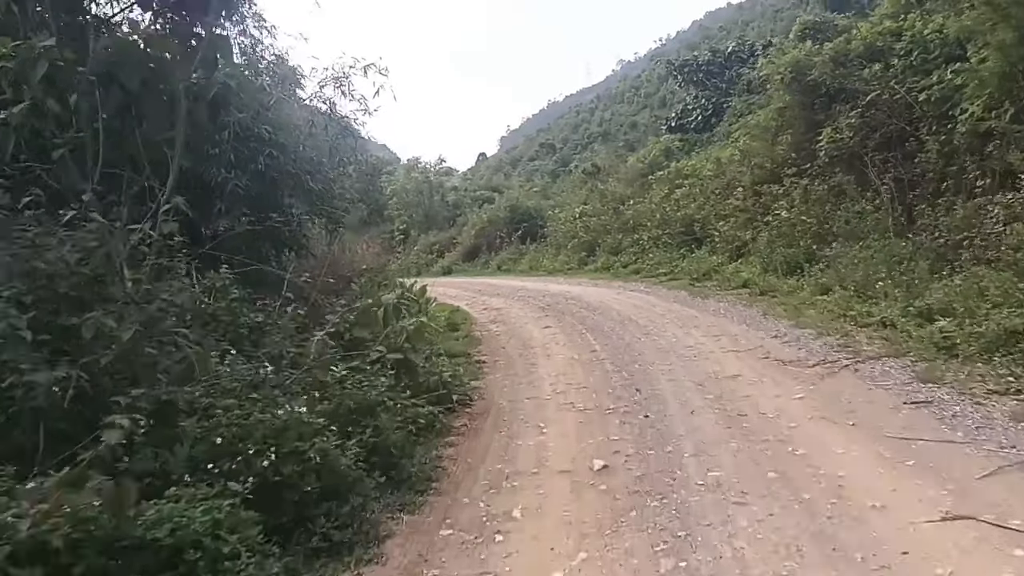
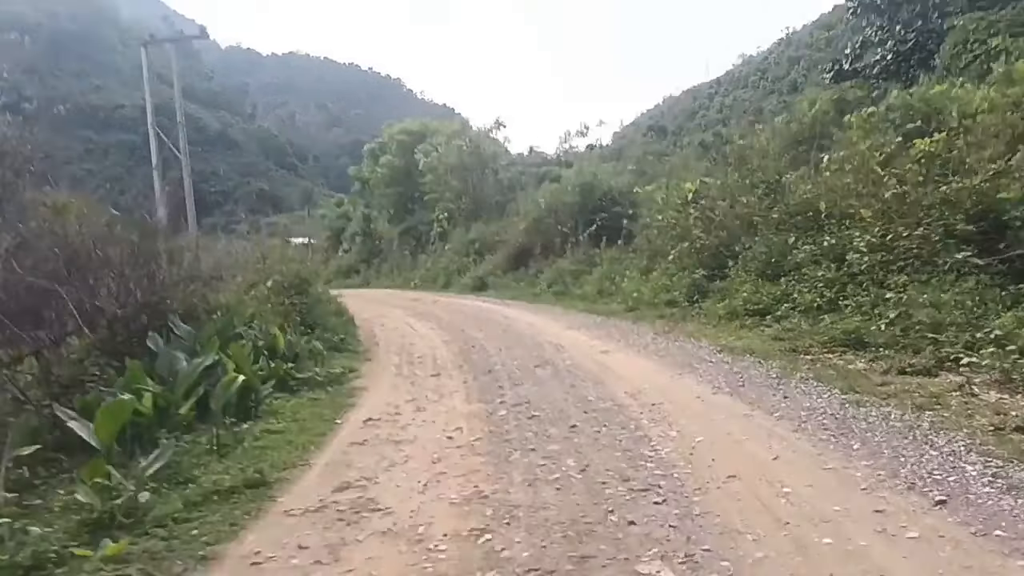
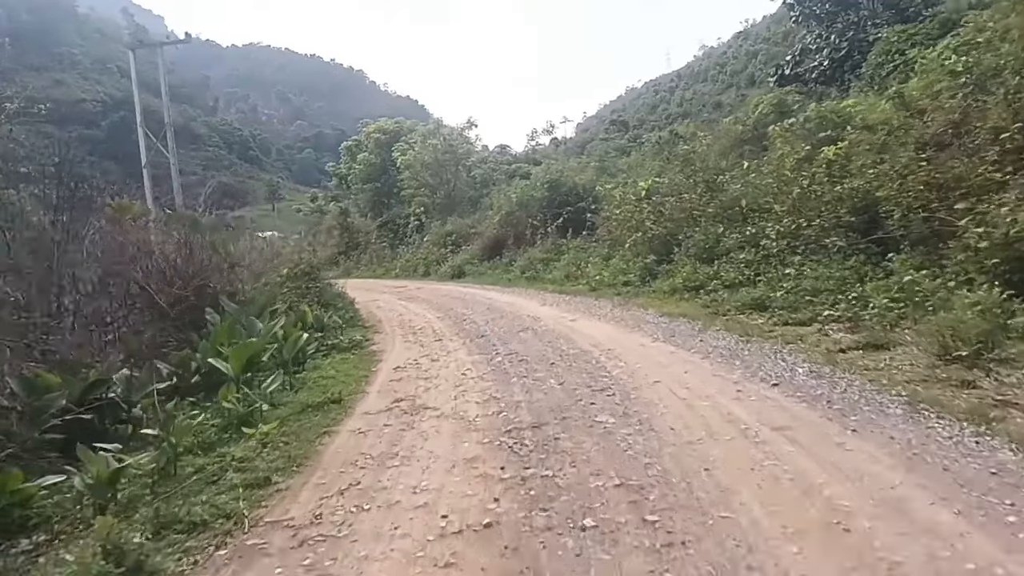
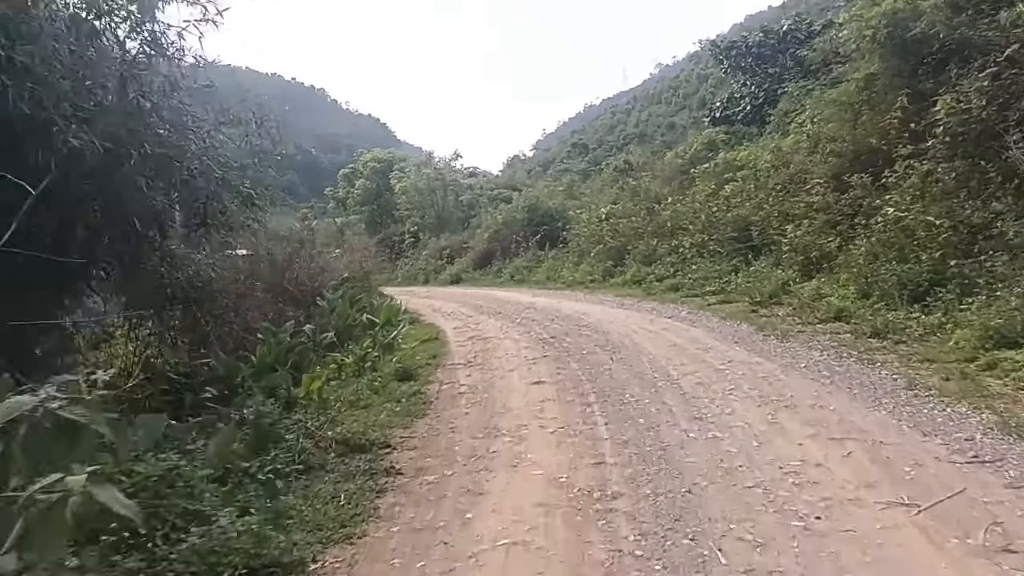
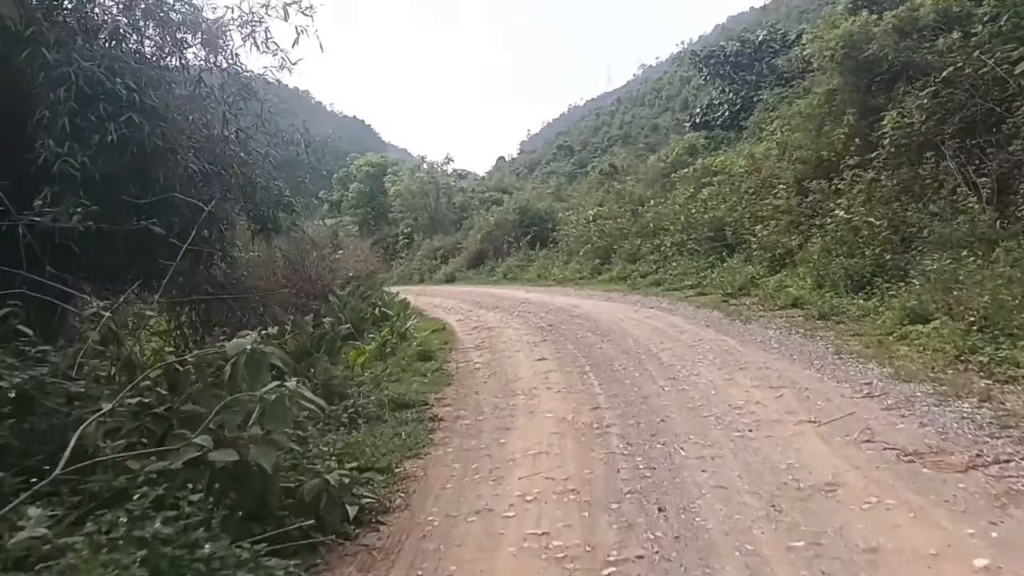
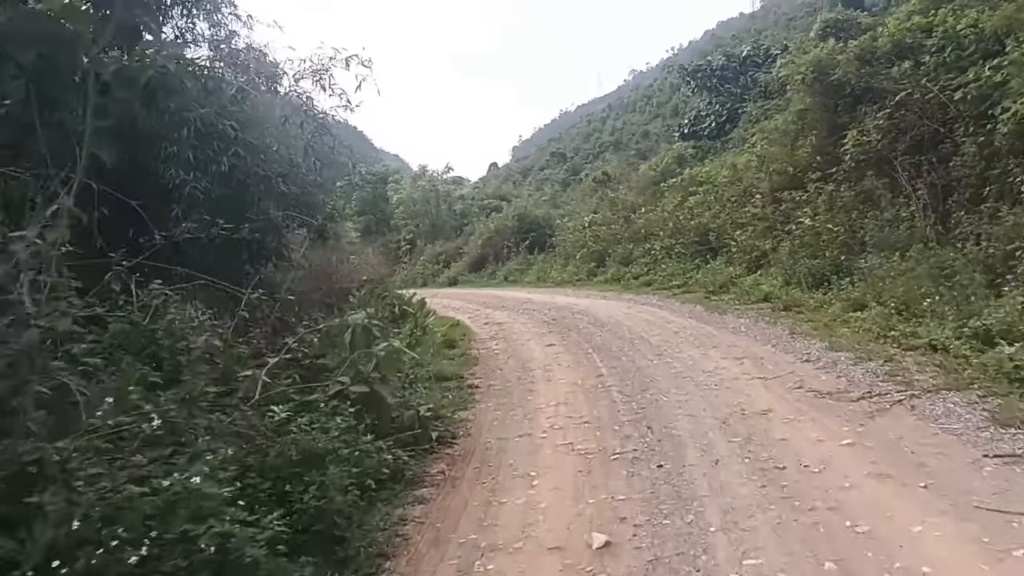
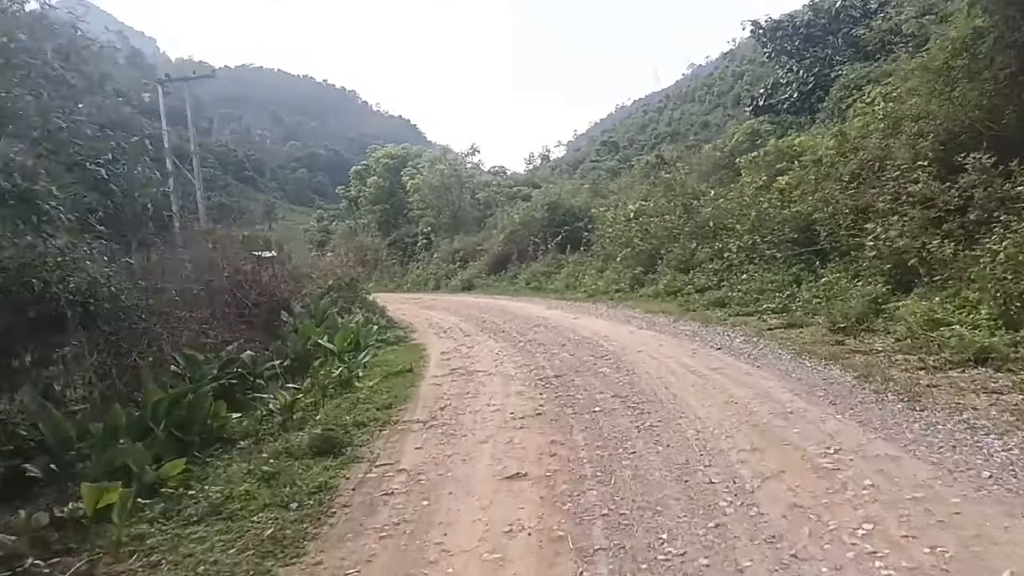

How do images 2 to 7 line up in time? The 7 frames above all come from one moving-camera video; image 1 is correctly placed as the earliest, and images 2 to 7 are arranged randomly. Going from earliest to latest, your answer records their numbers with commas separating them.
6, 5, 4, 7, 3, 2
